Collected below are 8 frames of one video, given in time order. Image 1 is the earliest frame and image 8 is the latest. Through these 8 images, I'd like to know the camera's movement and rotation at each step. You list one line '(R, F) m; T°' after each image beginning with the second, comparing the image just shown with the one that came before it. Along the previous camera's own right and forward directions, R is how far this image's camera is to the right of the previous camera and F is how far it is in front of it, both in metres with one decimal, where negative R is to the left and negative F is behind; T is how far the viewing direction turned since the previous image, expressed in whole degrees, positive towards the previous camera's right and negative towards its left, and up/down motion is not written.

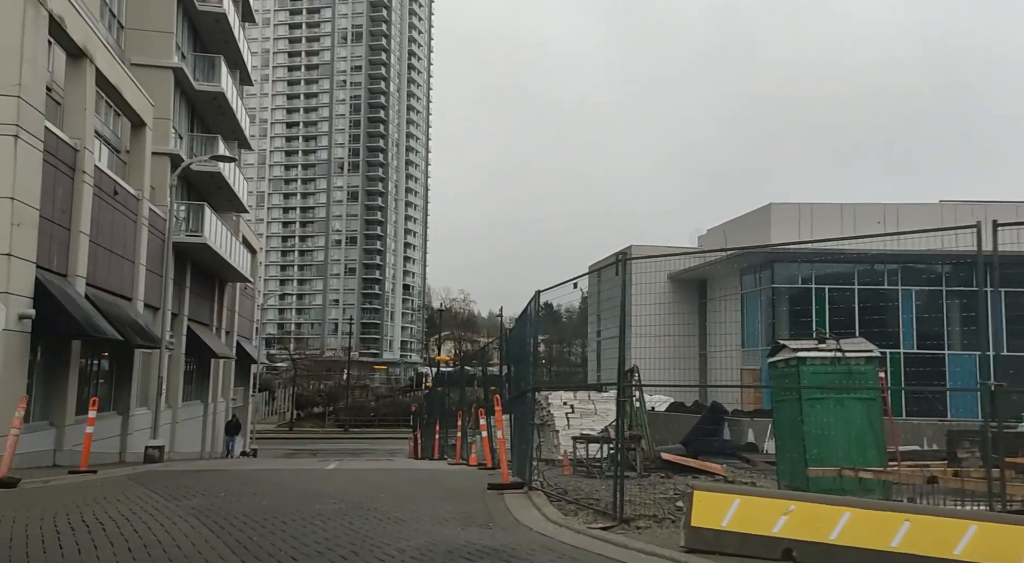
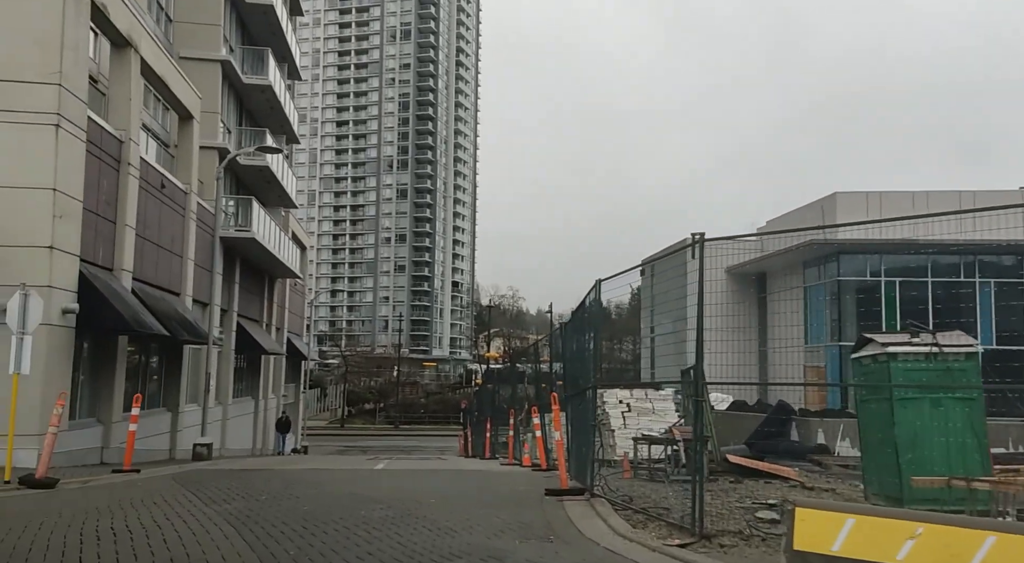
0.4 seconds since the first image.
(-0.1, +0.8) m; -3°
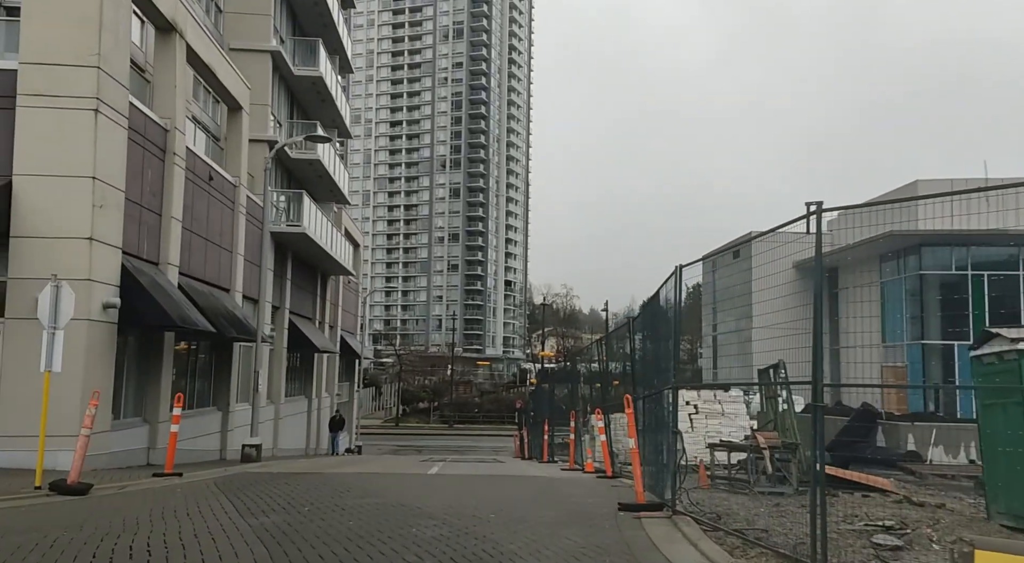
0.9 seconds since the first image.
(-0.2, +1.1) m; -4°
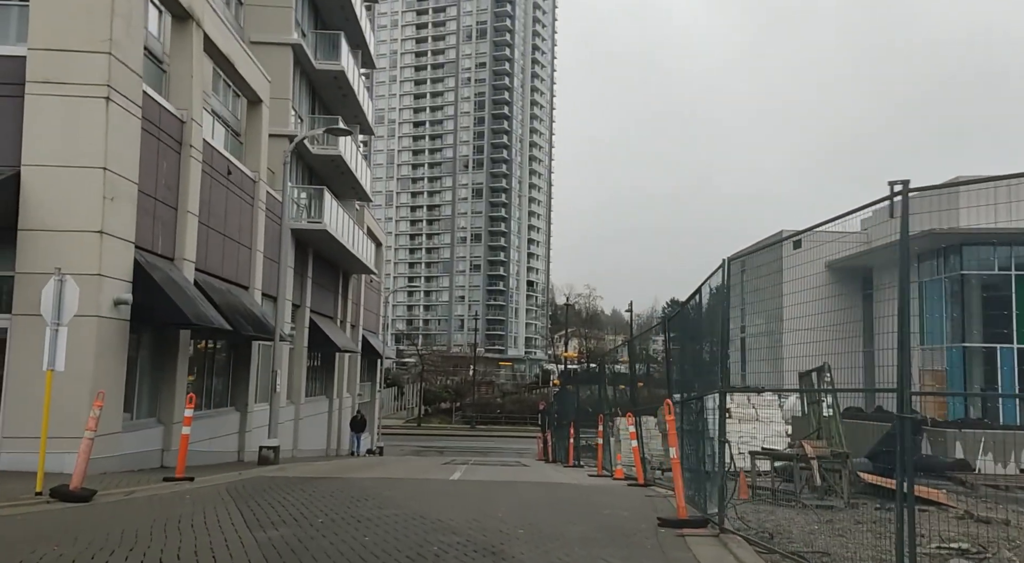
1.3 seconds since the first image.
(-0.1, +0.7) m; -1°
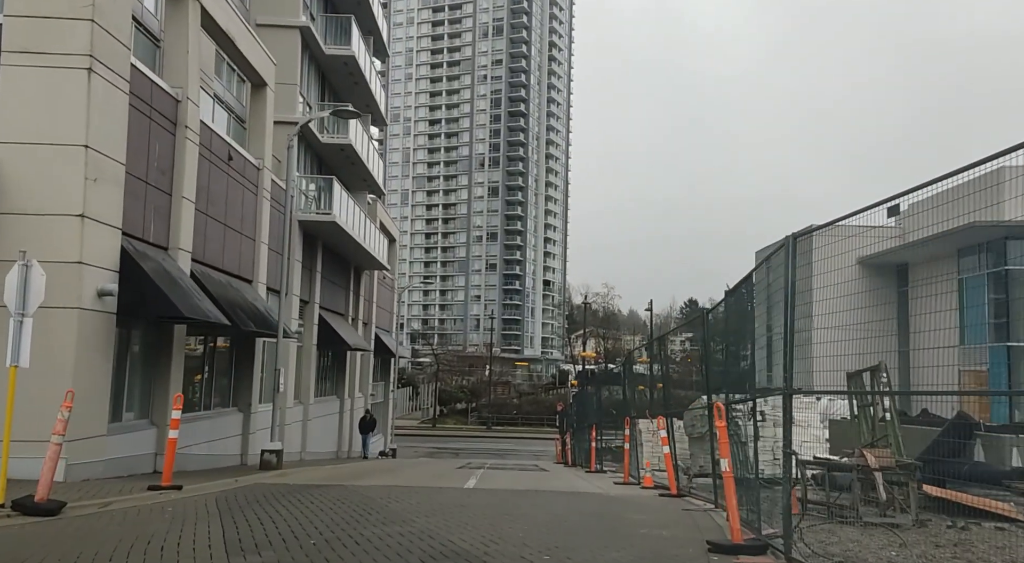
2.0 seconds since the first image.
(-0.1, +1.2) m; -1°
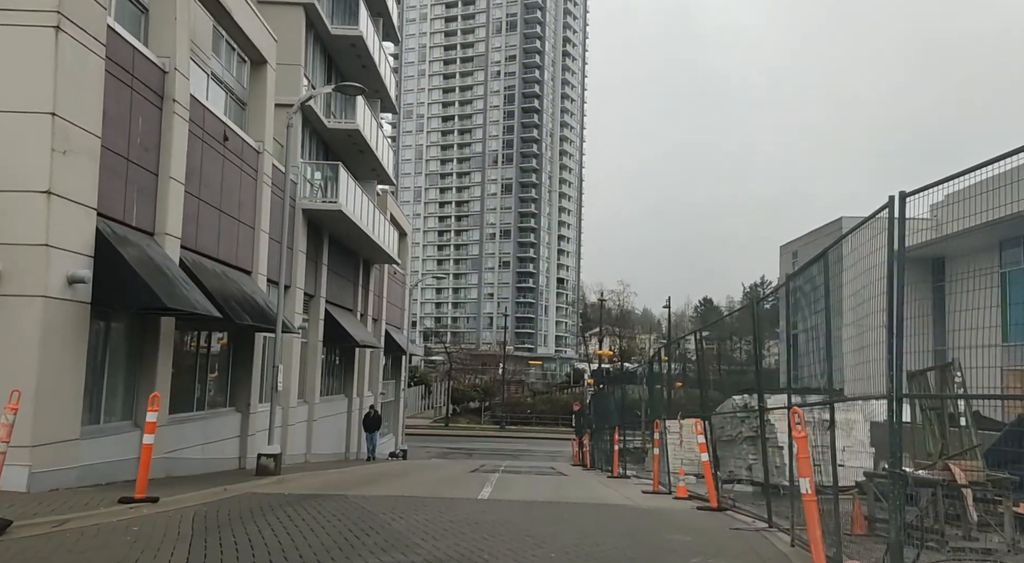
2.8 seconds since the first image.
(-0.1, +1.4) m; -1°
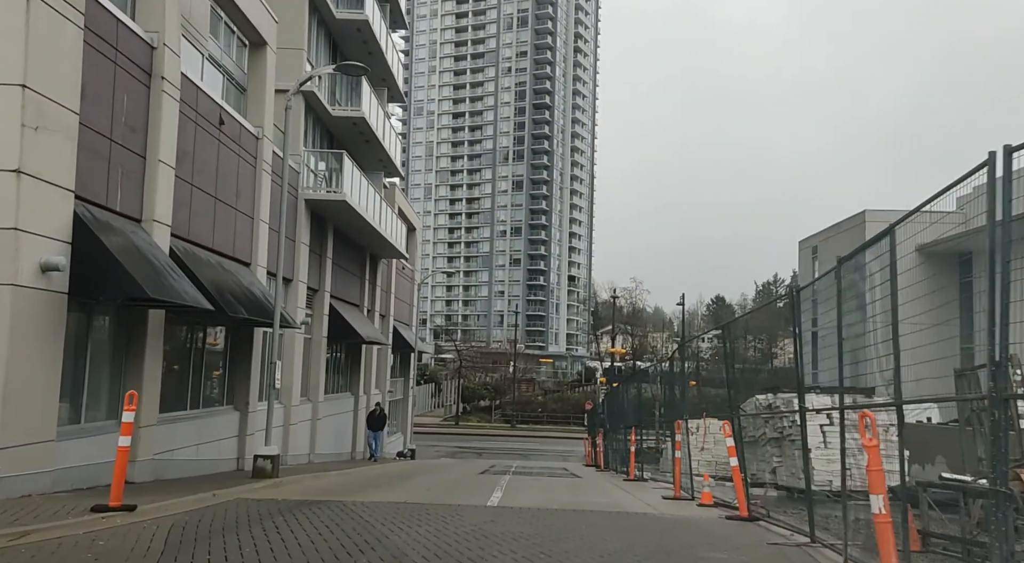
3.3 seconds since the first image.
(0.0, +0.9) m; -1°
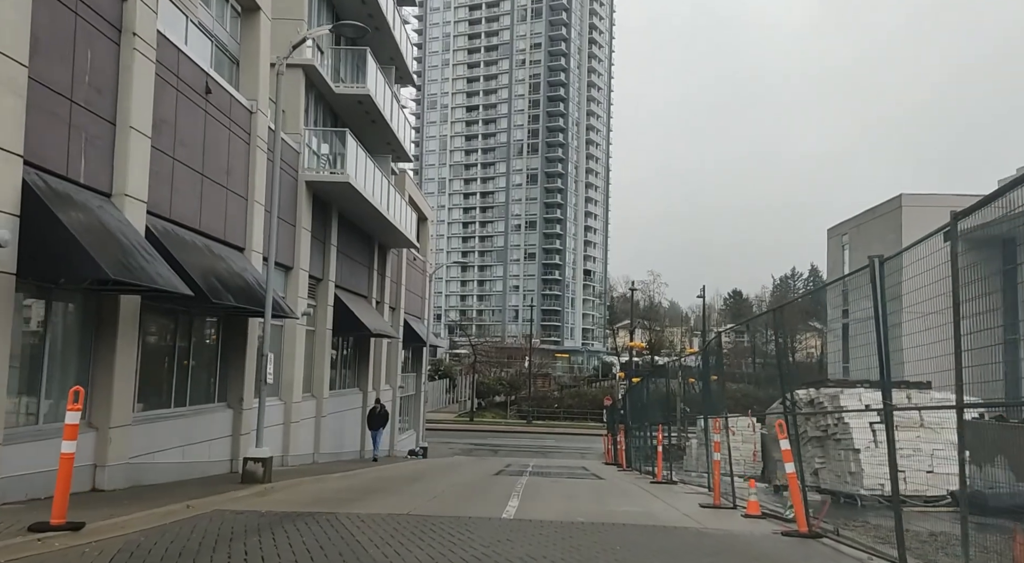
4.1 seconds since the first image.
(0.0, +1.5) m; -1°
